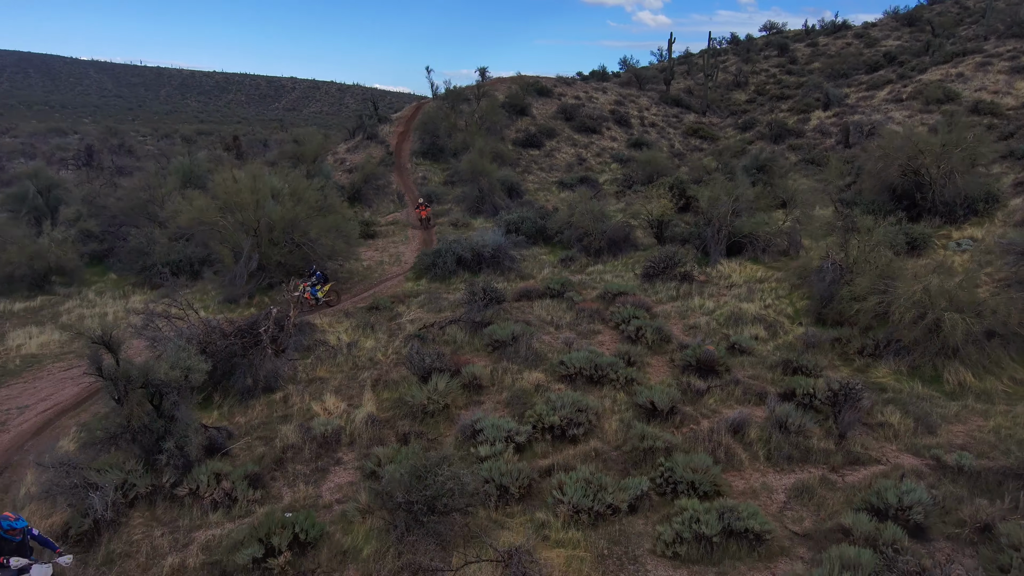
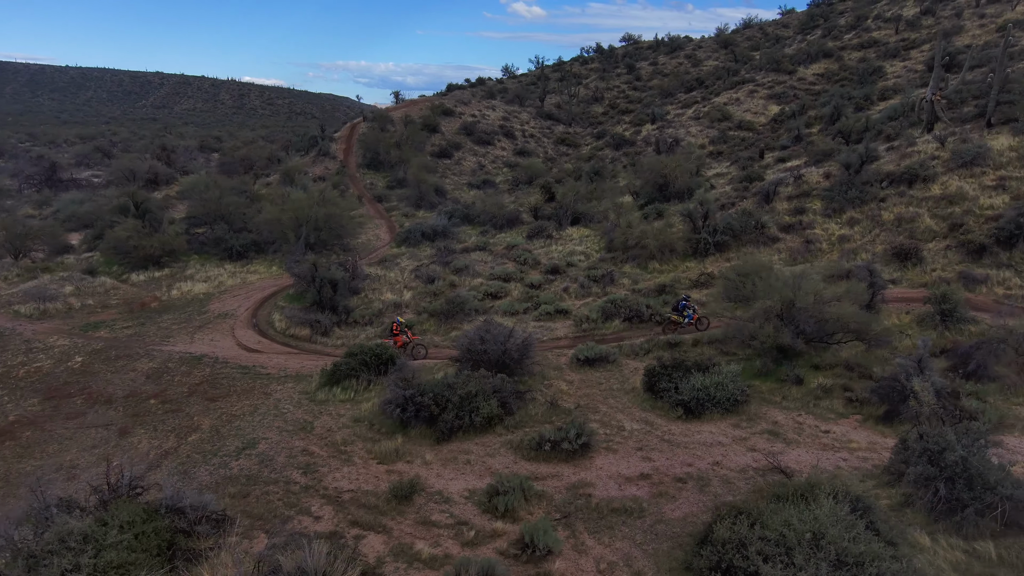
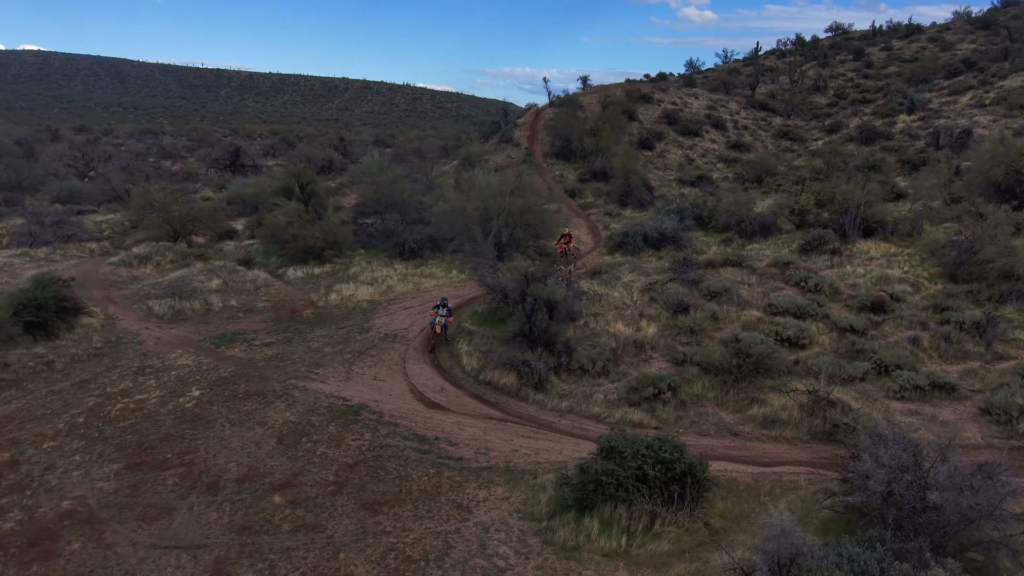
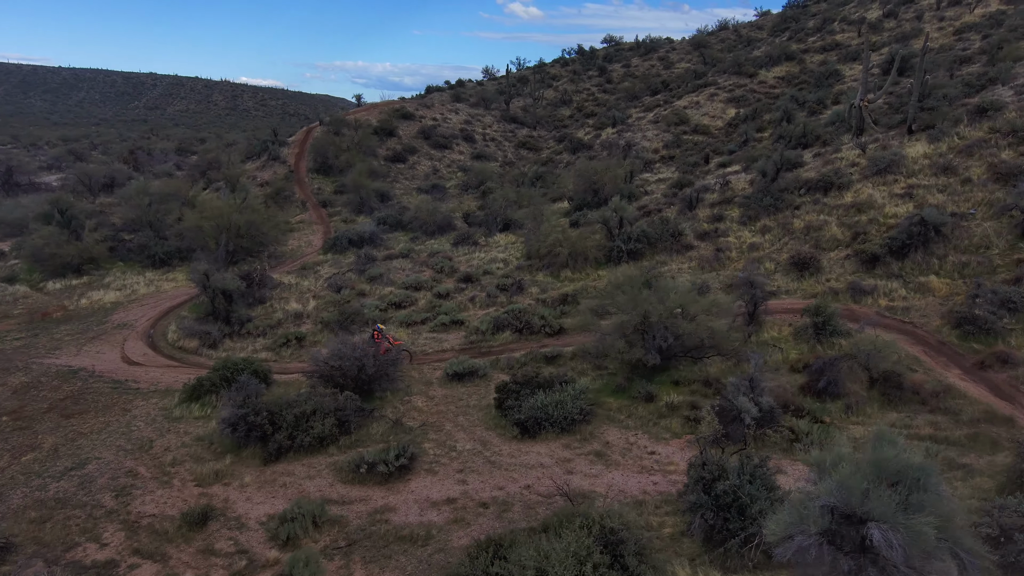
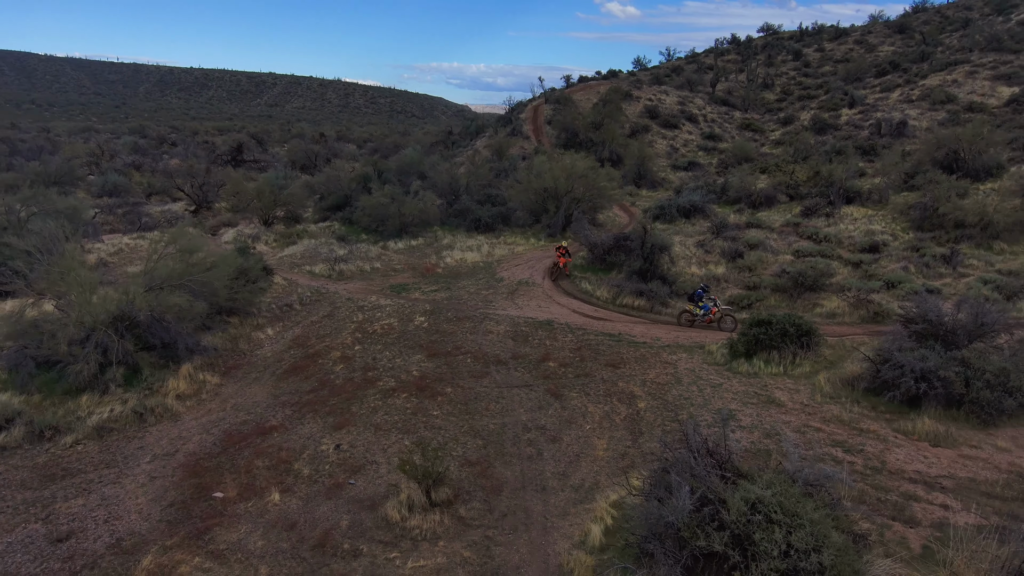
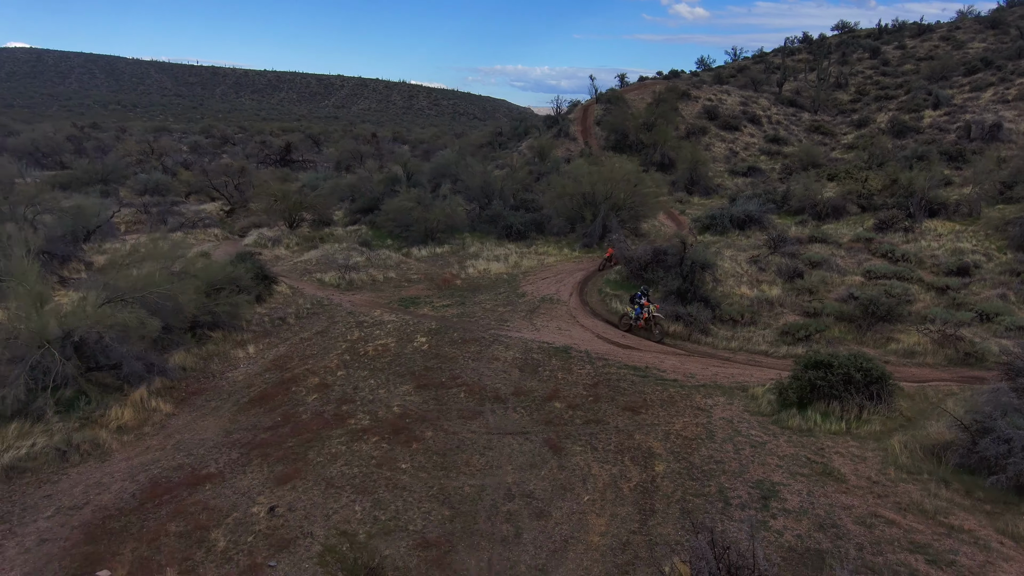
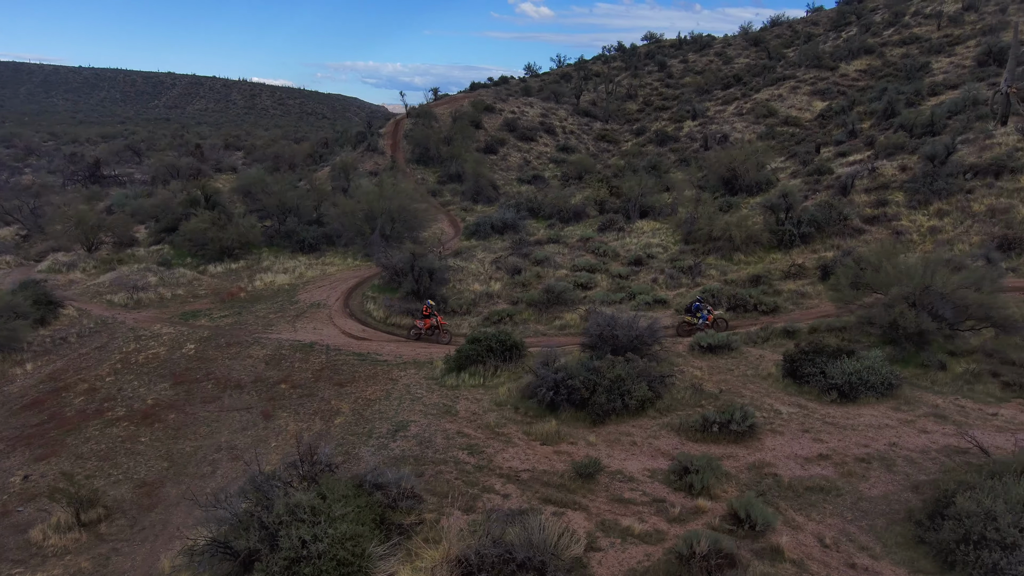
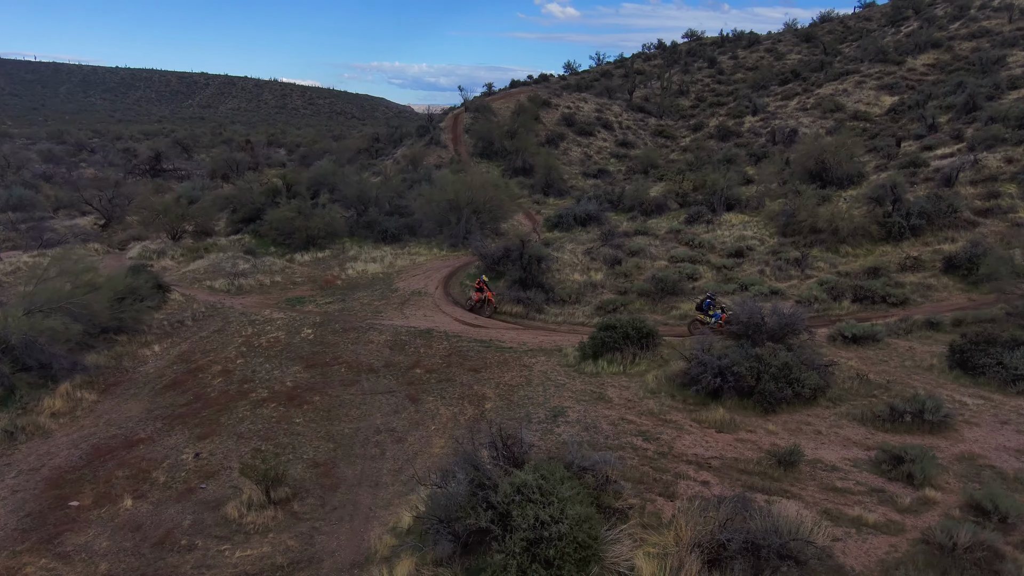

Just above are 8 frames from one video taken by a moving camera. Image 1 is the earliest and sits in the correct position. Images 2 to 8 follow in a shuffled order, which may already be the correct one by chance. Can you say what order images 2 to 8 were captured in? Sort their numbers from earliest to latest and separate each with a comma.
3, 6, 5, 8, 7, 2, 4
